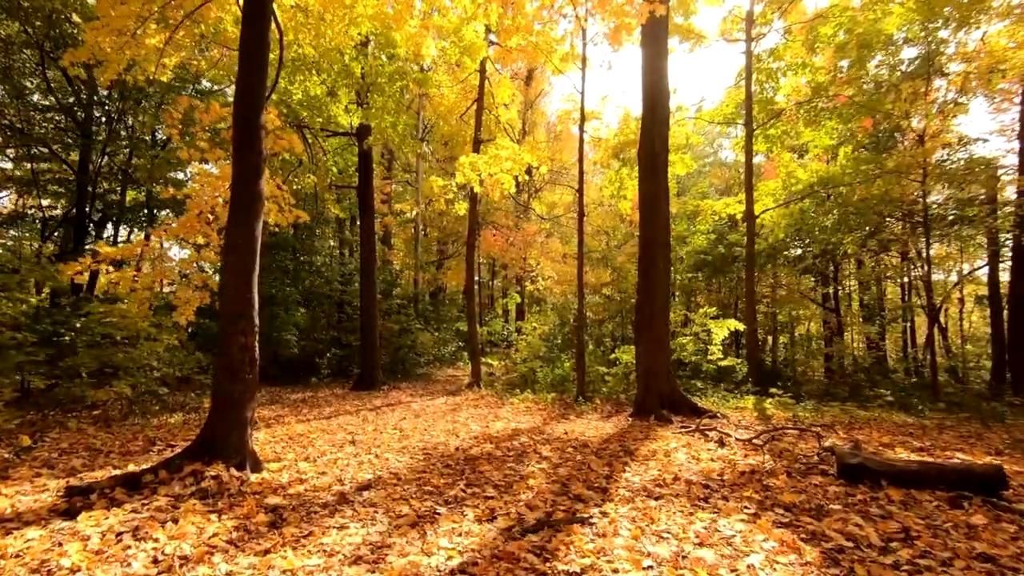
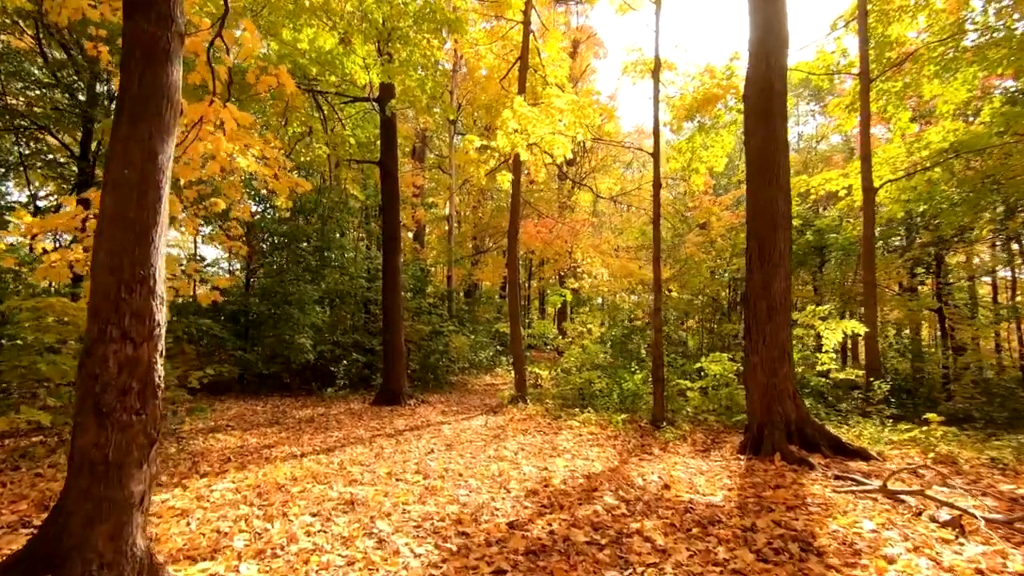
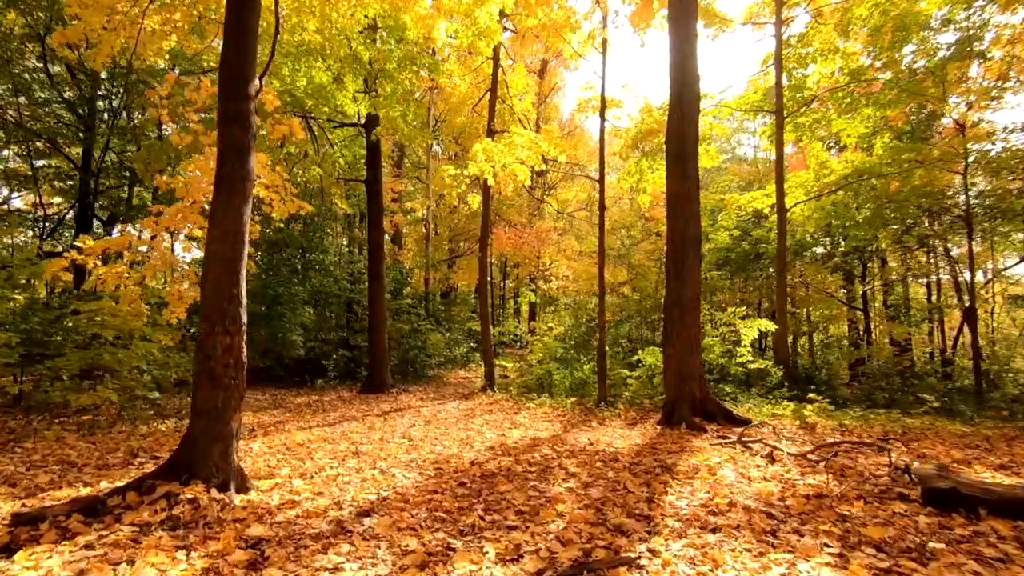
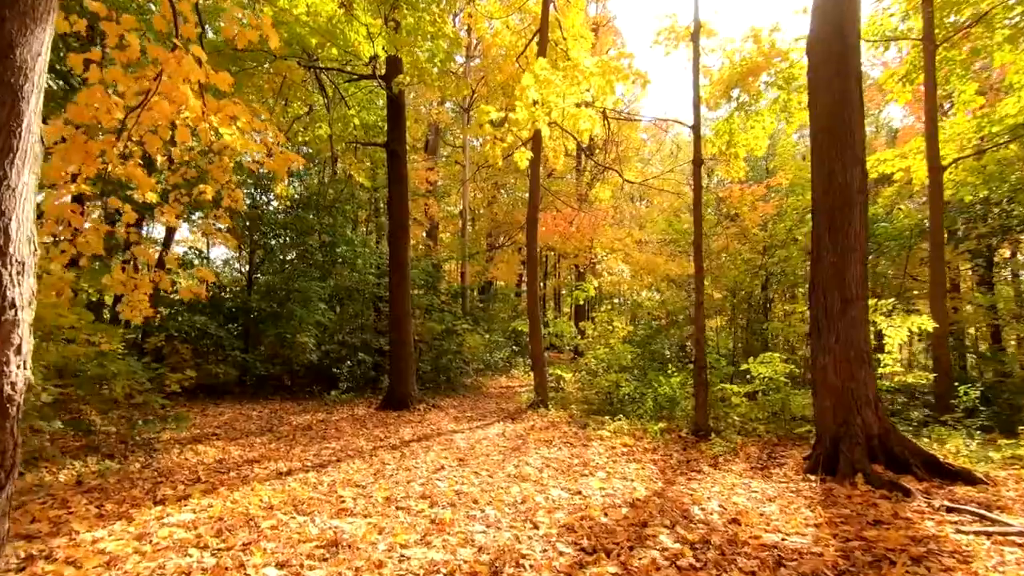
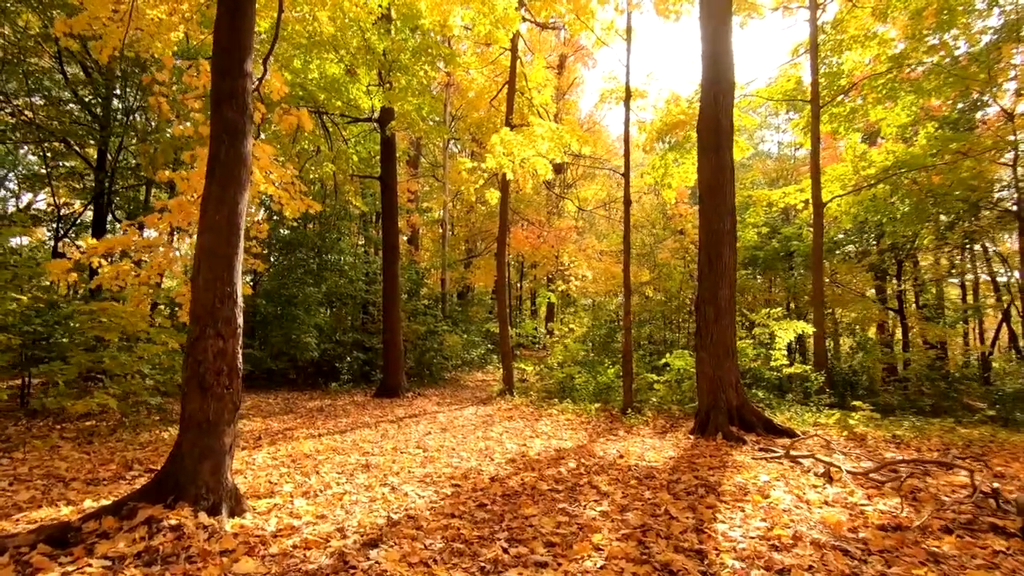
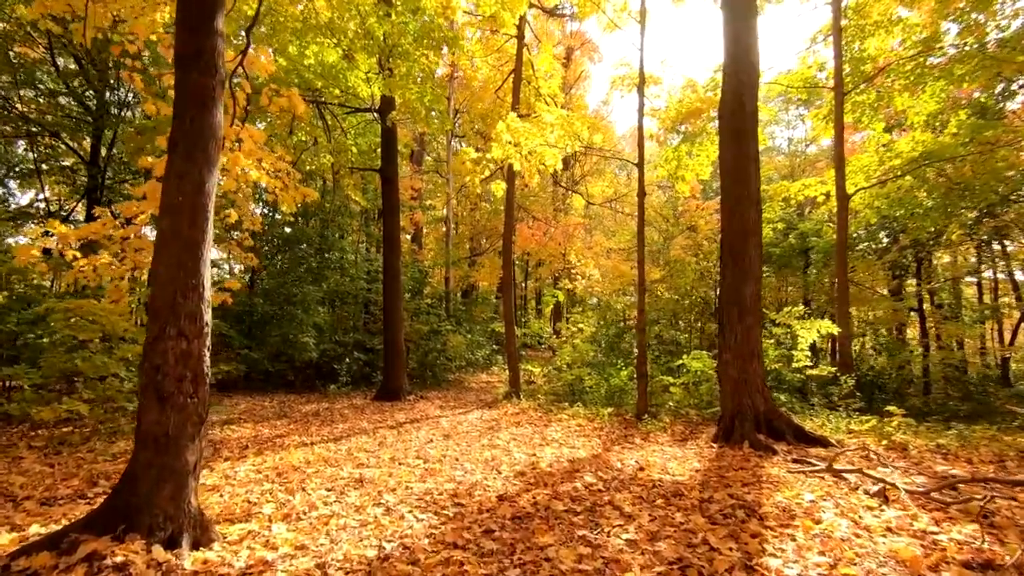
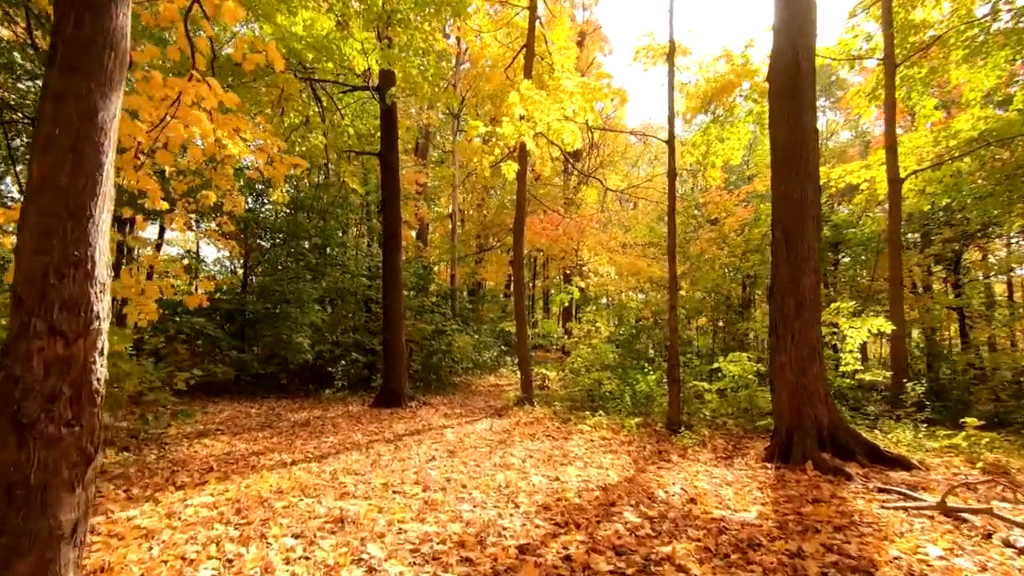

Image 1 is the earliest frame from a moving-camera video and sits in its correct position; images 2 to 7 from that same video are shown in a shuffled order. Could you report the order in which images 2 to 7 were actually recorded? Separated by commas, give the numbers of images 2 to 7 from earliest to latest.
3, 5, 6, 2, 7, 4
